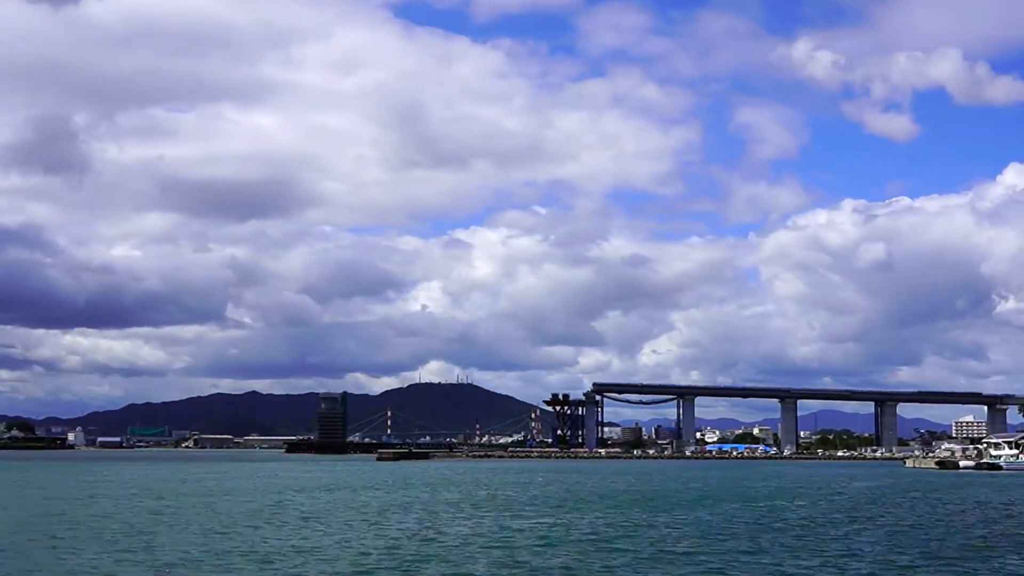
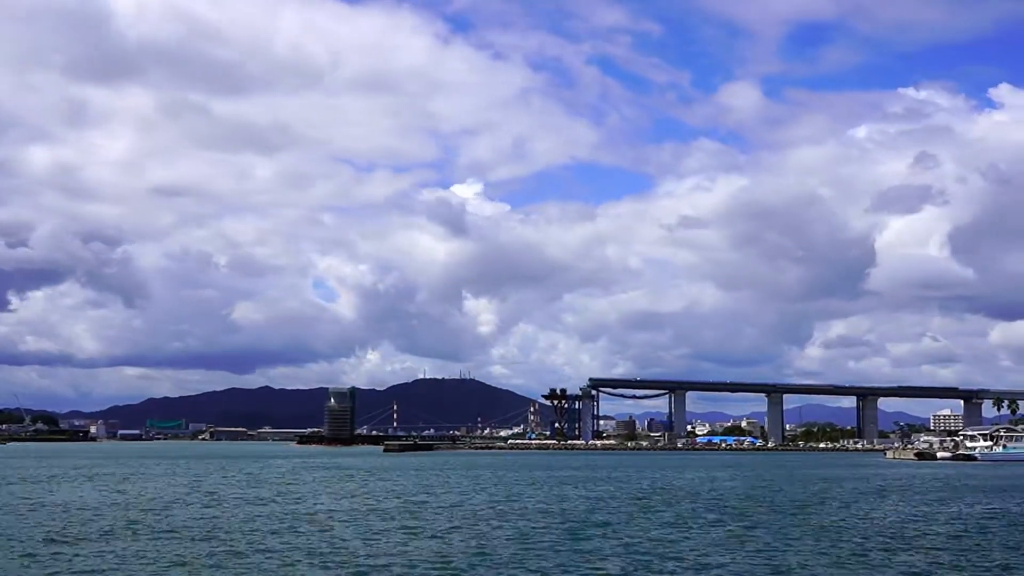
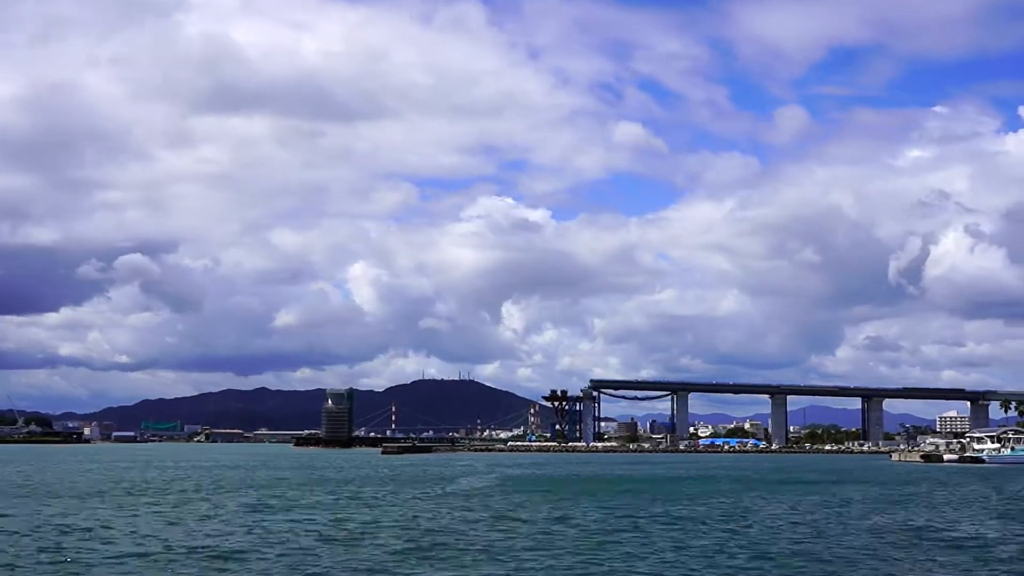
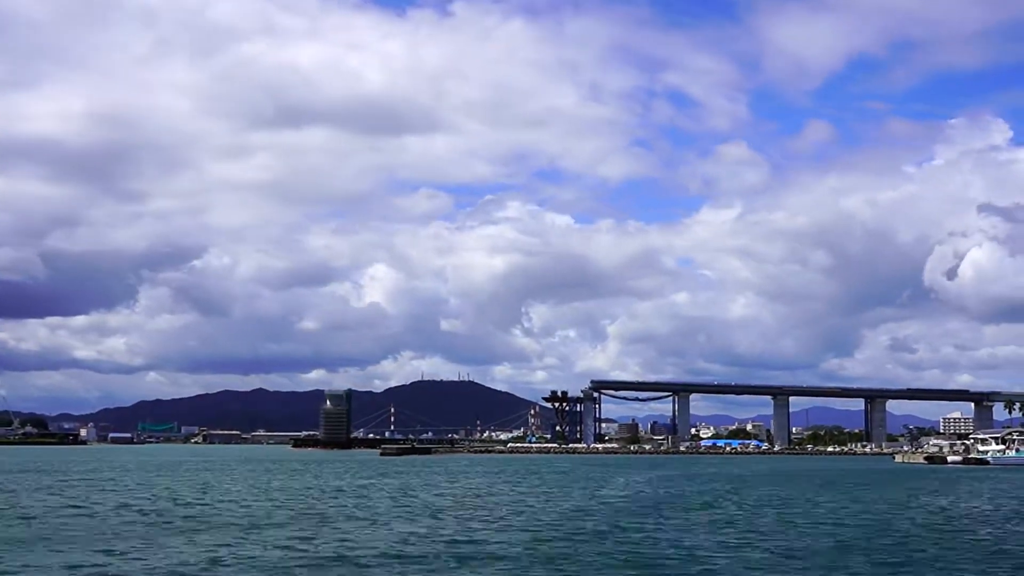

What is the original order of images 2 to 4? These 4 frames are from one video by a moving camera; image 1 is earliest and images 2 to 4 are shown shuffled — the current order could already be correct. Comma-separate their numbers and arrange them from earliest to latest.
4, 3, 2
